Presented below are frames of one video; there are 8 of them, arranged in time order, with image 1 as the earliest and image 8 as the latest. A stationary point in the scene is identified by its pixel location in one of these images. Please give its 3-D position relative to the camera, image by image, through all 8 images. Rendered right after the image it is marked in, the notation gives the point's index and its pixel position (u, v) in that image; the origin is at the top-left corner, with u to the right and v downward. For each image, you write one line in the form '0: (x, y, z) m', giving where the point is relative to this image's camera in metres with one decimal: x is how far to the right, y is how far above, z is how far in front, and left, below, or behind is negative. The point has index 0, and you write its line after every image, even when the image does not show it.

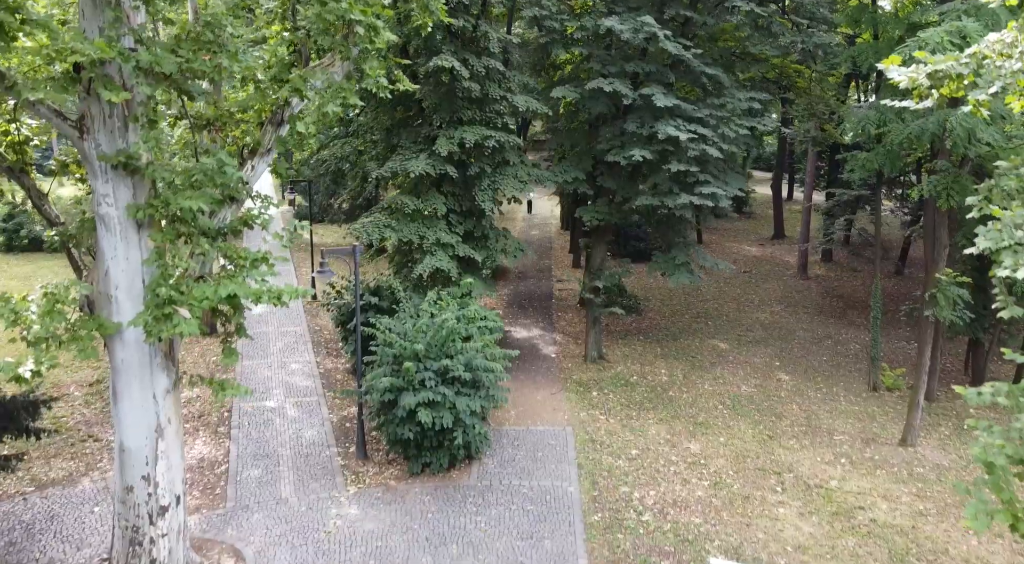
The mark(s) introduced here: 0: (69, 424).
0: (-8.9, -2.9, +14.7) m
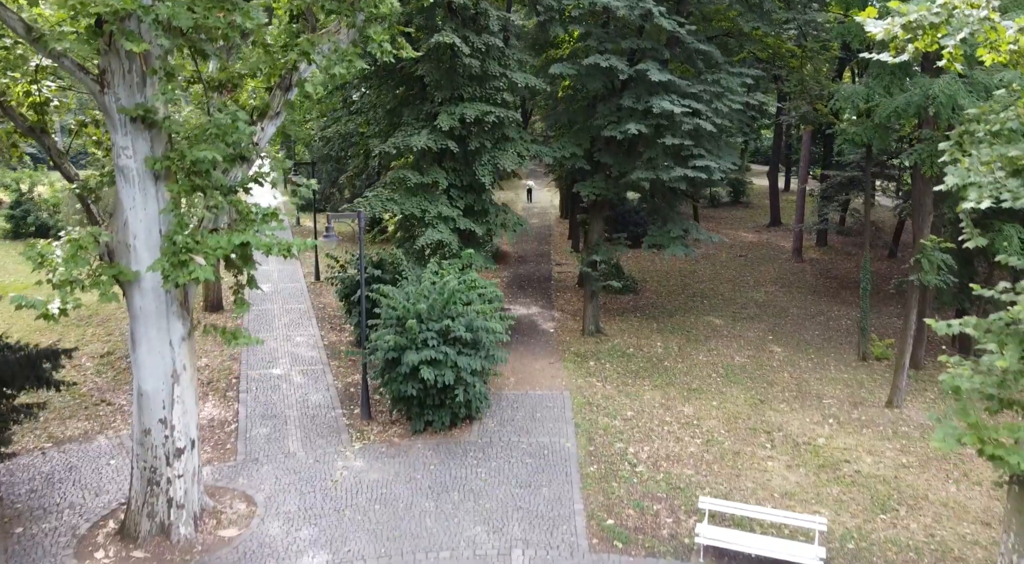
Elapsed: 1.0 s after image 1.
0: (-8.9, -2.3, +15.2) m
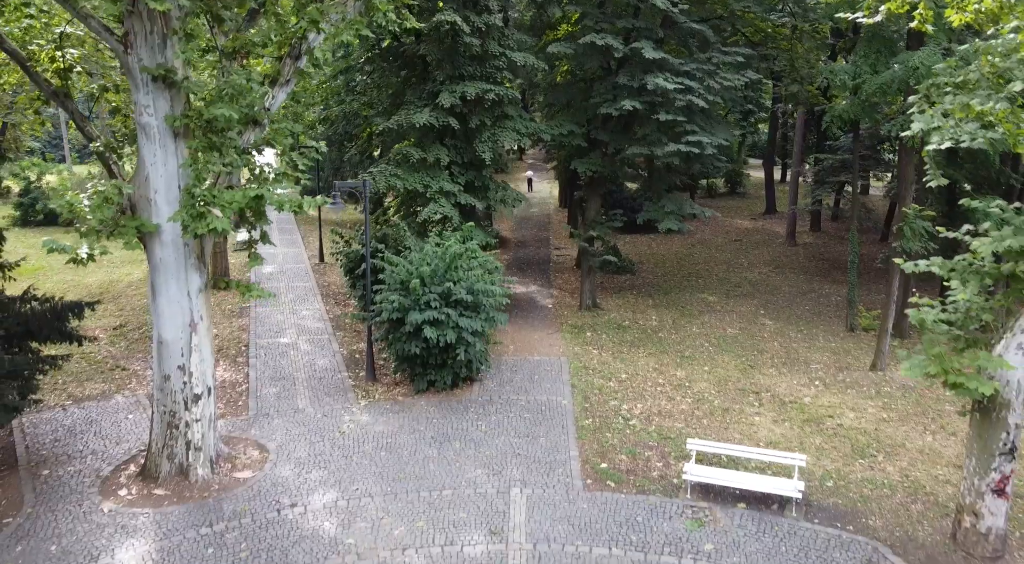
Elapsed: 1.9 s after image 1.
0: (-8.9, -1.7, +15.7) m
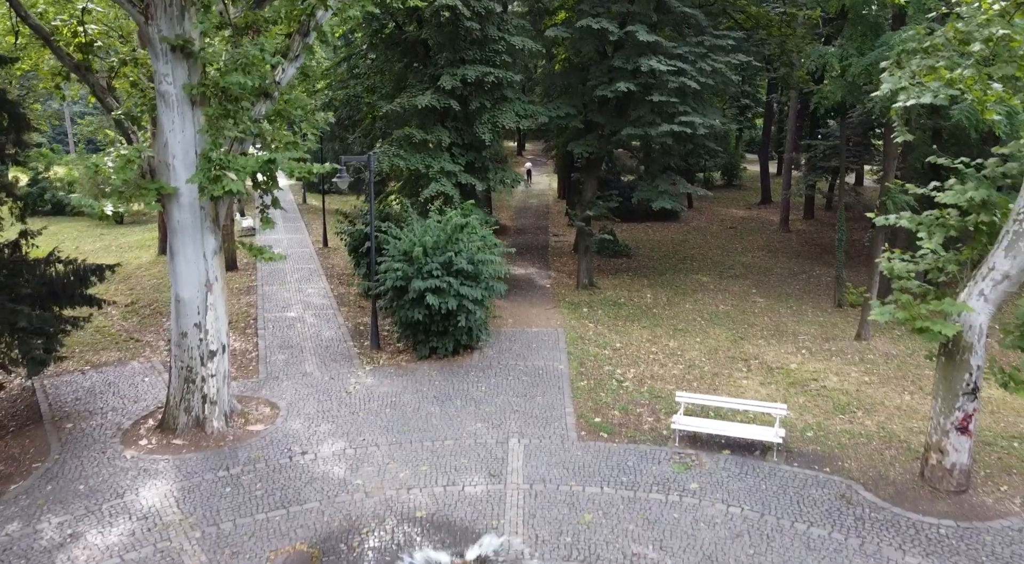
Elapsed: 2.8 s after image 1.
0: (-8.9, -1.1, +16.3) m
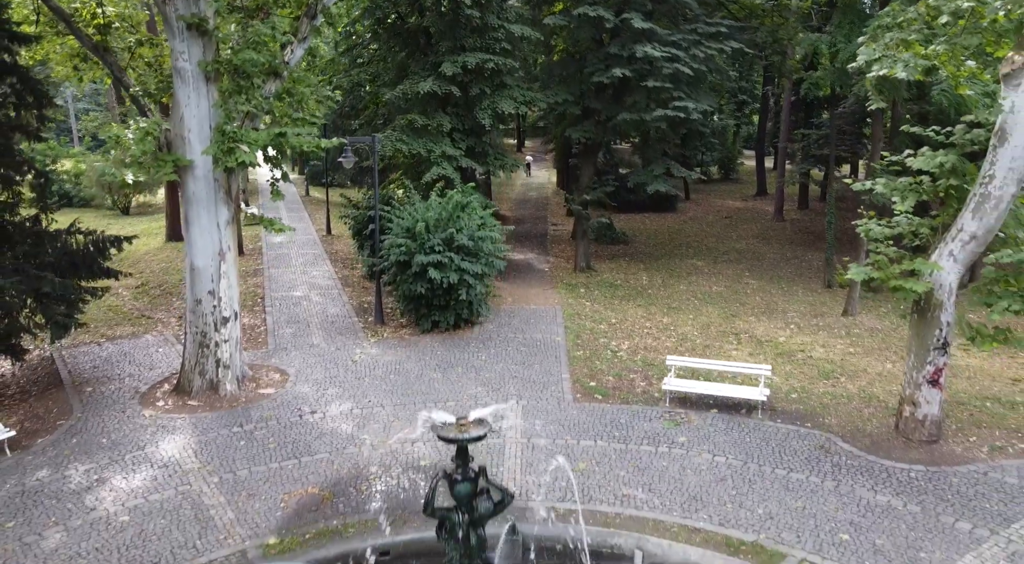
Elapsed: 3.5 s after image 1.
0: (-8.9, -0.6, +16.9) m
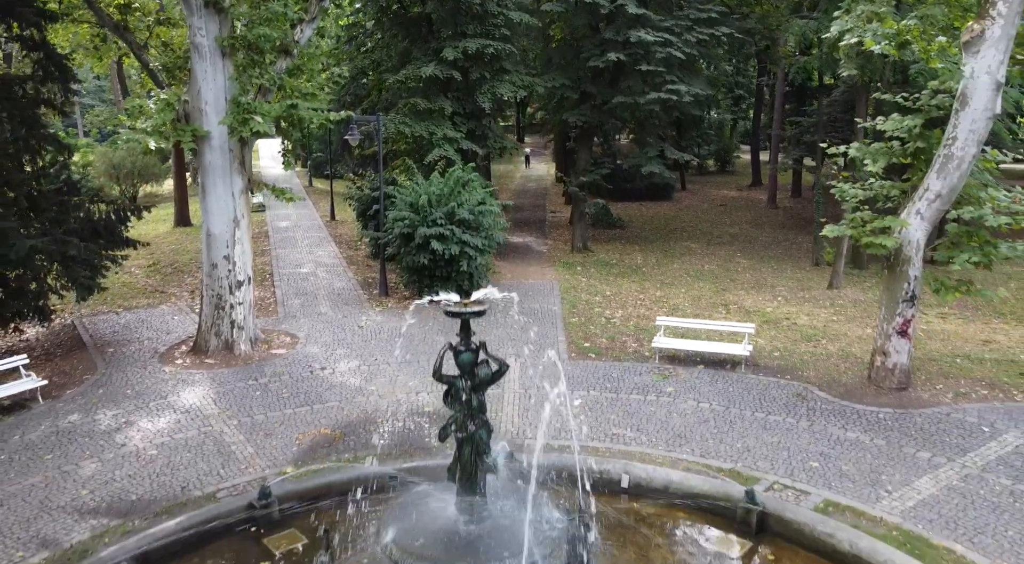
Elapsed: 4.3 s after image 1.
0: (-9.0, -0.1, +17.5) m
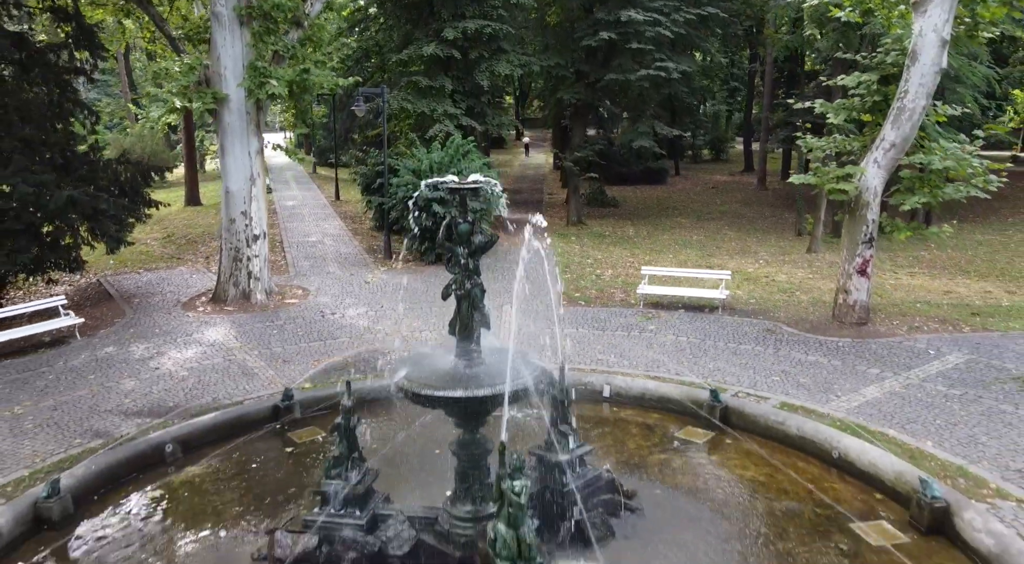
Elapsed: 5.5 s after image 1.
0: (-9.0, +0.8, +18.5) m
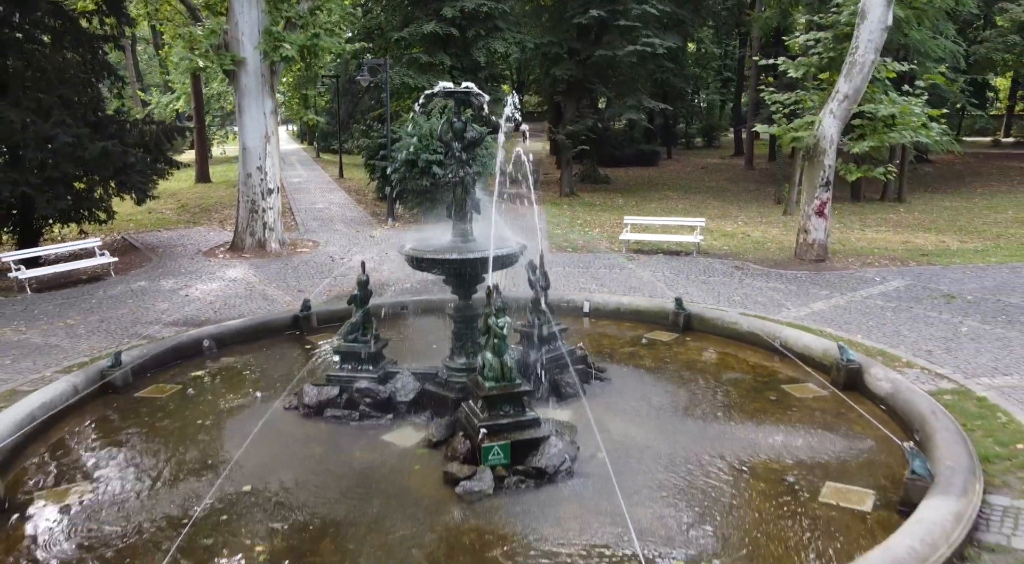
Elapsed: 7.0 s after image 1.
0: (-9.2, +1.7, +19.7) m
